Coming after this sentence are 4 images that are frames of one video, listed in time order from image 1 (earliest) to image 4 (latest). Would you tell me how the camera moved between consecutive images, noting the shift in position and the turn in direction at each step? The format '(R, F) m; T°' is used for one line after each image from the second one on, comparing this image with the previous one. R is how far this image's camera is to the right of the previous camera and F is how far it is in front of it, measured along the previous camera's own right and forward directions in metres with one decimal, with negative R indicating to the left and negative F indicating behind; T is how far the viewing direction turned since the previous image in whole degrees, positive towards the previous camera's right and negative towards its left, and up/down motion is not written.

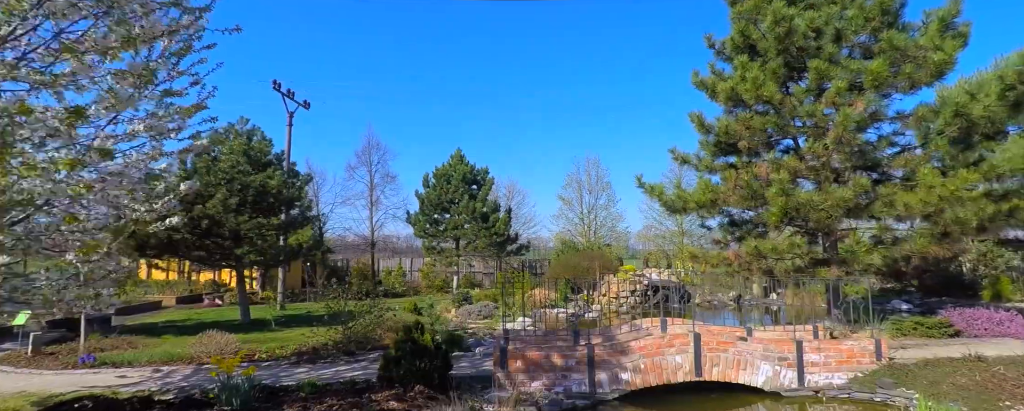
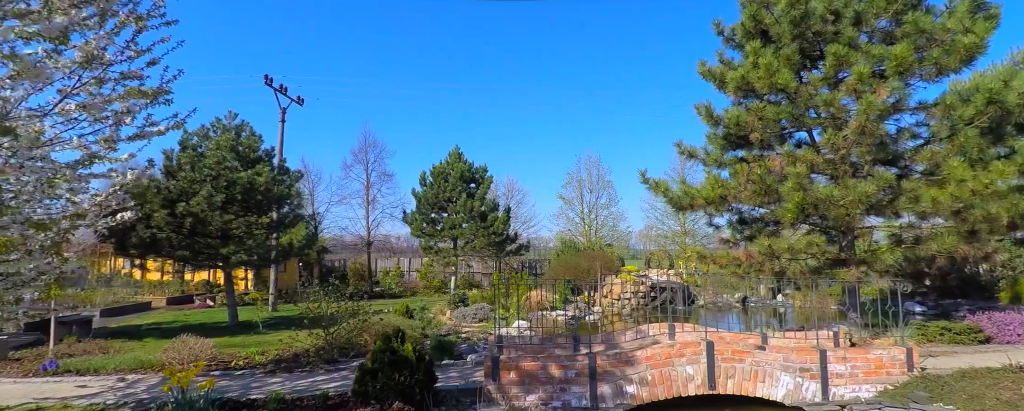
(+0.1, +0.6) m; 0°
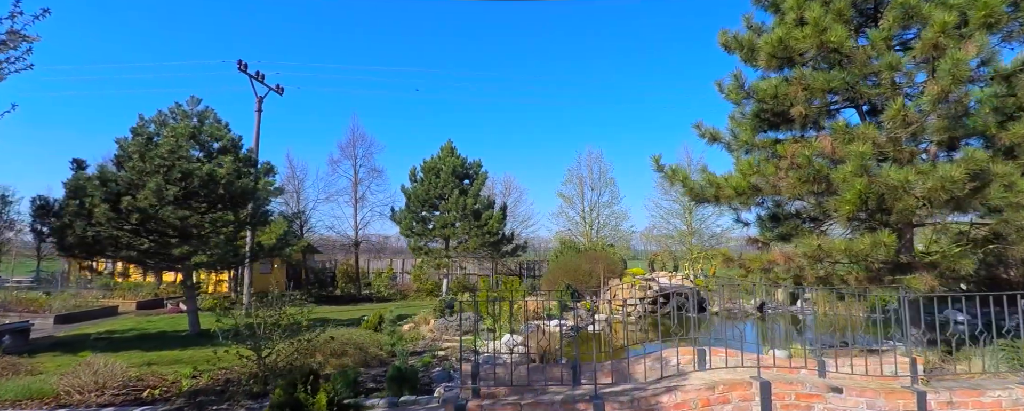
(+0.2, +1.6) m; 0°
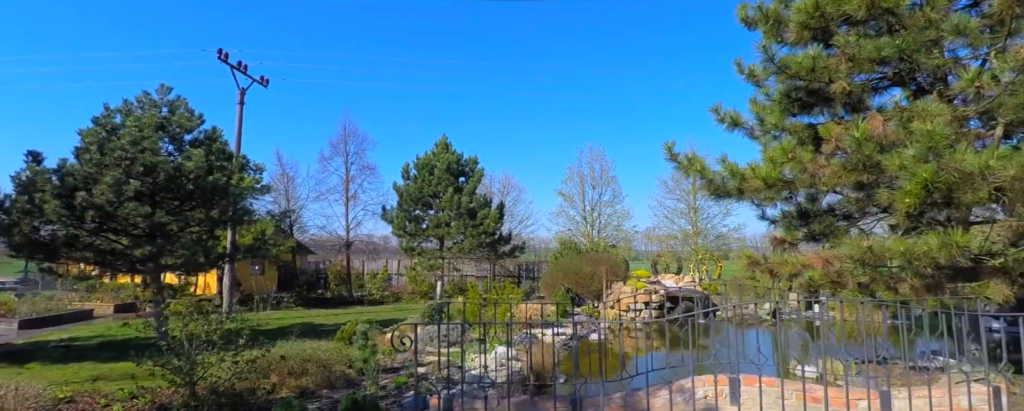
(+0.1, +1.0) m; 0°
